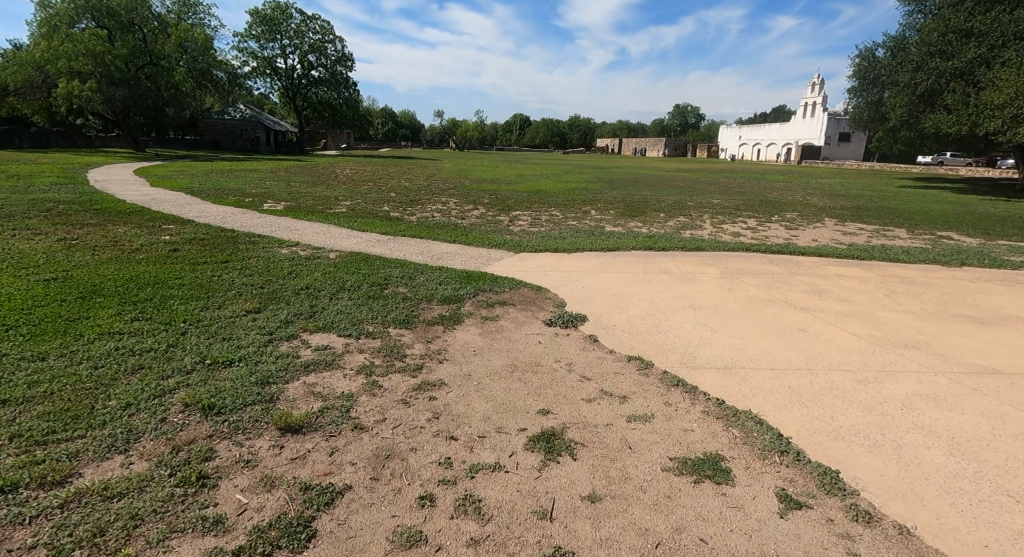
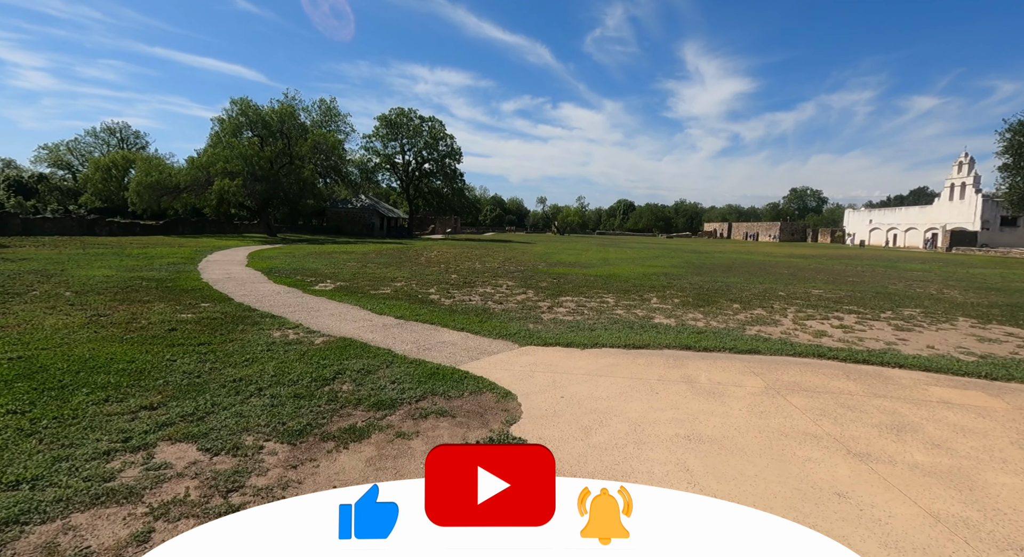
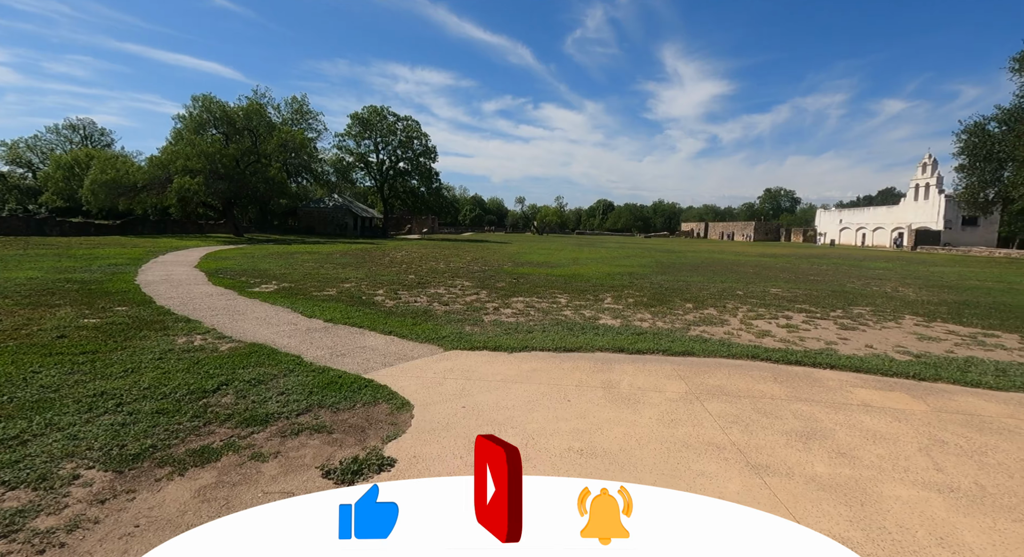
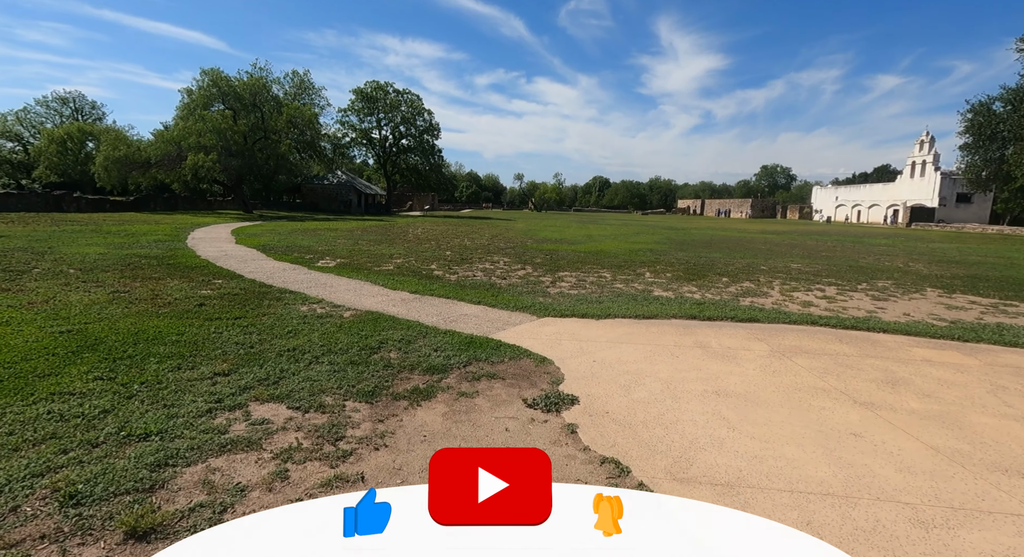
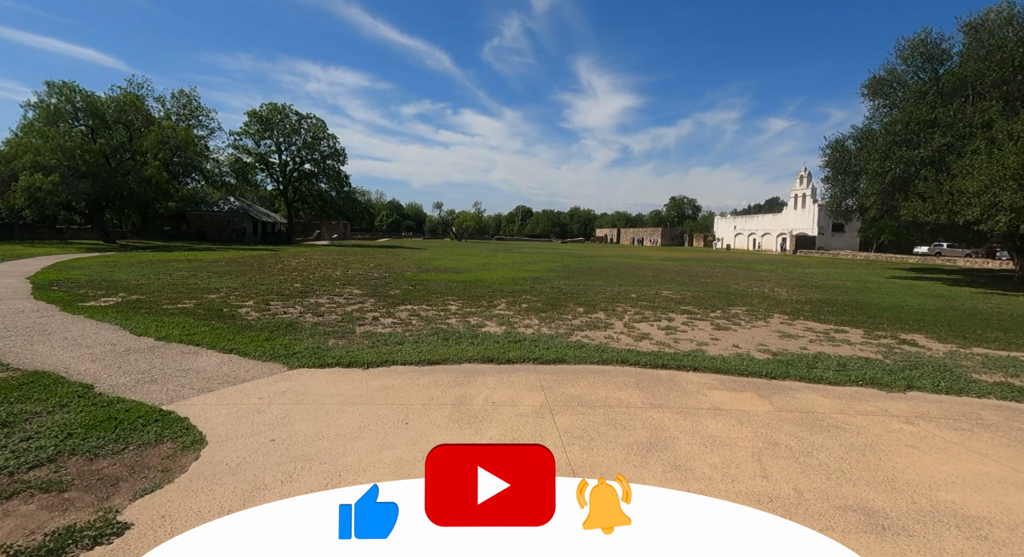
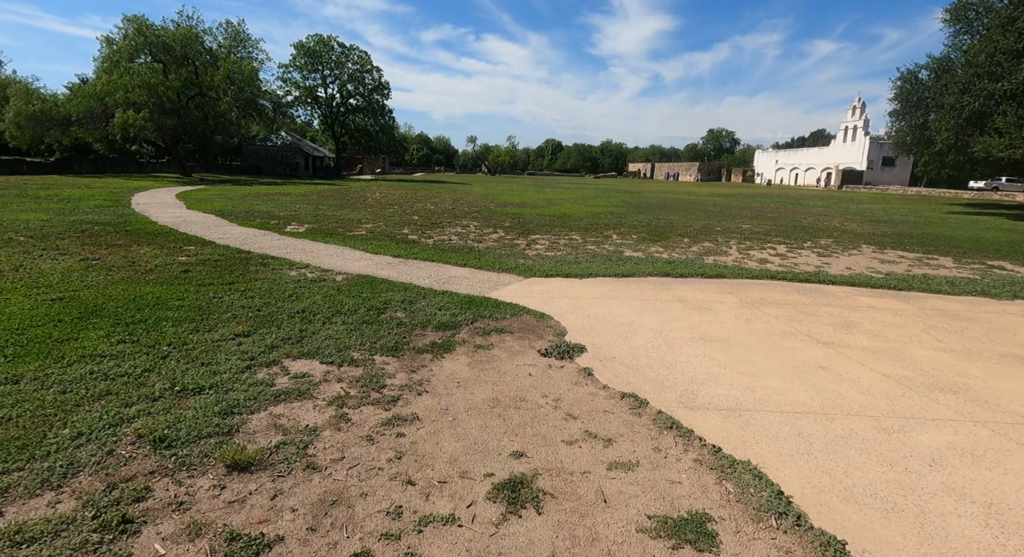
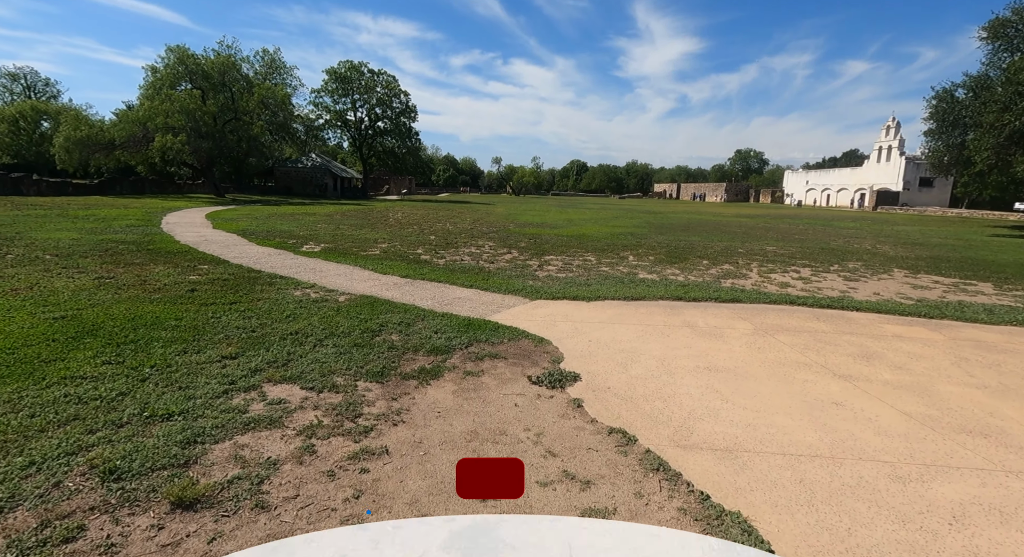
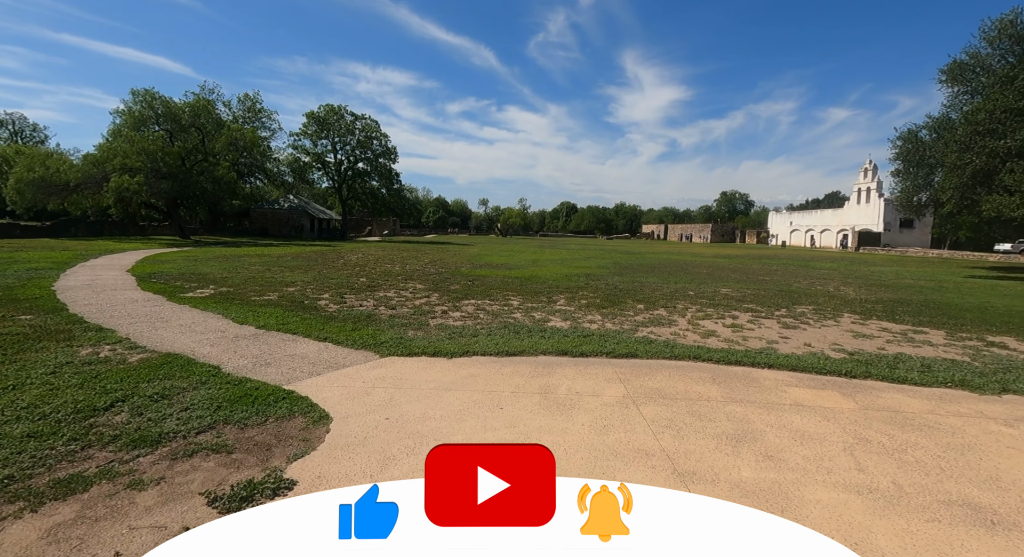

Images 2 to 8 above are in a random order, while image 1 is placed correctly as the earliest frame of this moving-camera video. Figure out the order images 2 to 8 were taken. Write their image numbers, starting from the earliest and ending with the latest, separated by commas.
6, 7, 4, 2, 3, 8, 5
